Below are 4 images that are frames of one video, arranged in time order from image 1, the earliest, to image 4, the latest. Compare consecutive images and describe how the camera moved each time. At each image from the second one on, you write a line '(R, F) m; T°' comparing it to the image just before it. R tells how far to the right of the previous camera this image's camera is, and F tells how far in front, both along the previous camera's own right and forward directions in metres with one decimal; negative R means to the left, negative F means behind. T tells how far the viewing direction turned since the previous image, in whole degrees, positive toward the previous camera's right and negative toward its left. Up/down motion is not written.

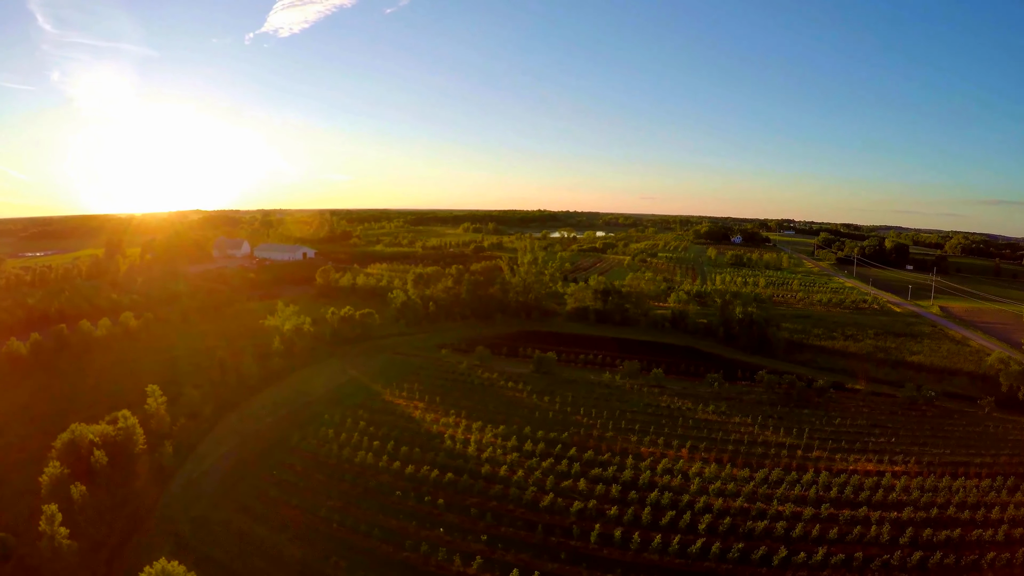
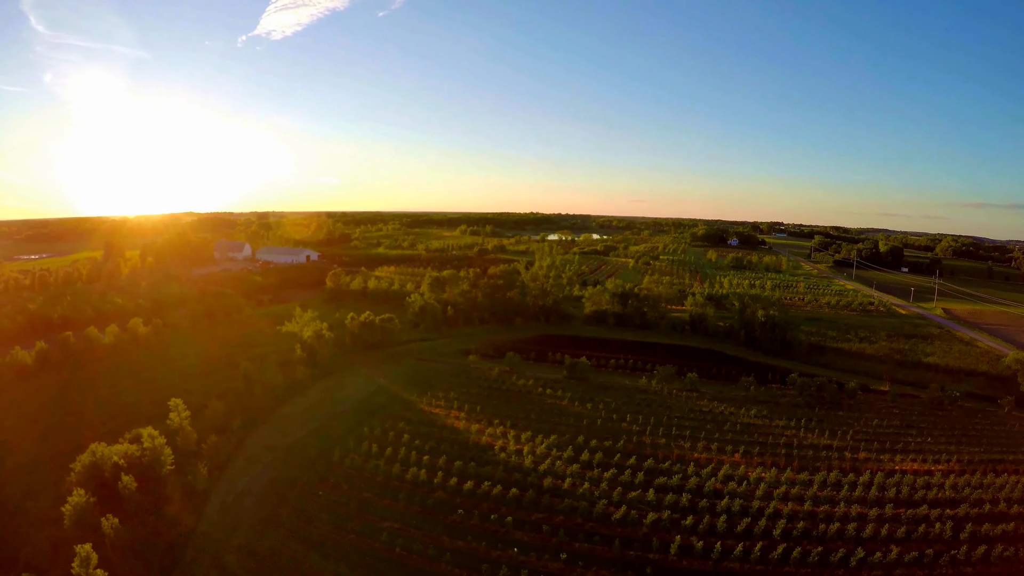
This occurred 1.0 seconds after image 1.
(-3.8, +0.5) m; +2°
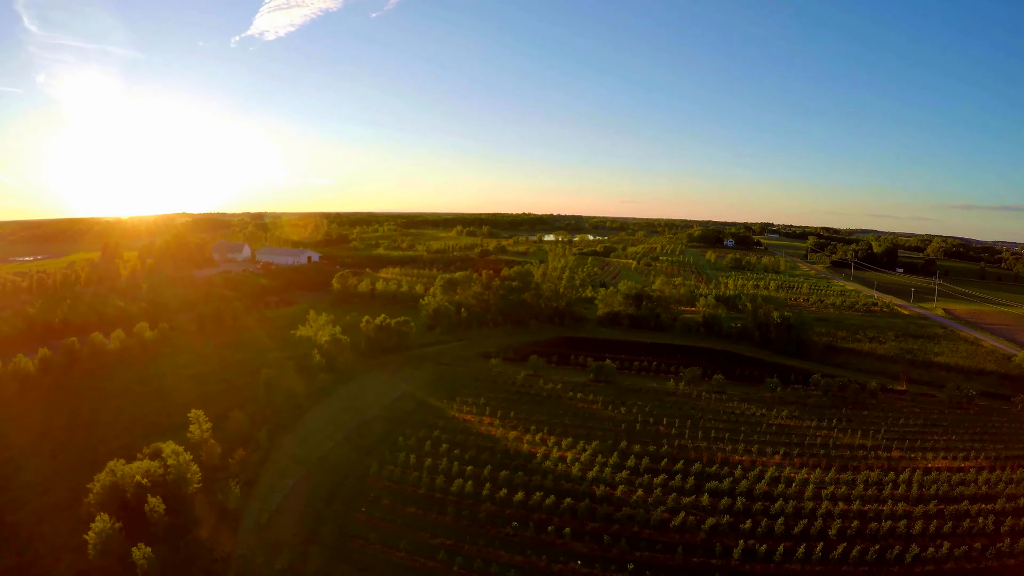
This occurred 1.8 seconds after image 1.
(-3.0, +0.5) m; +2°
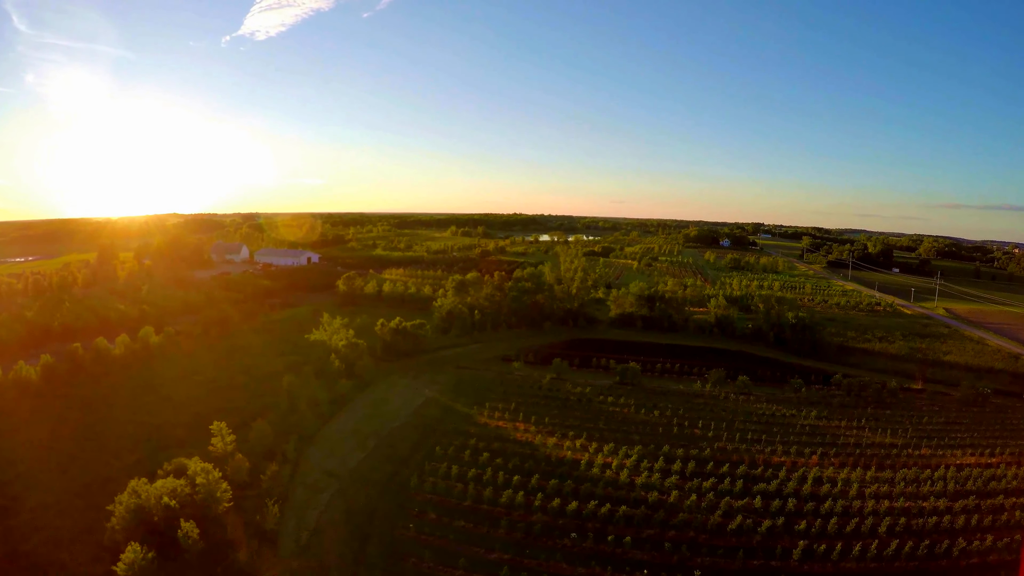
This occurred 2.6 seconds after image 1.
(-2.9, +0.7) m; +2°
